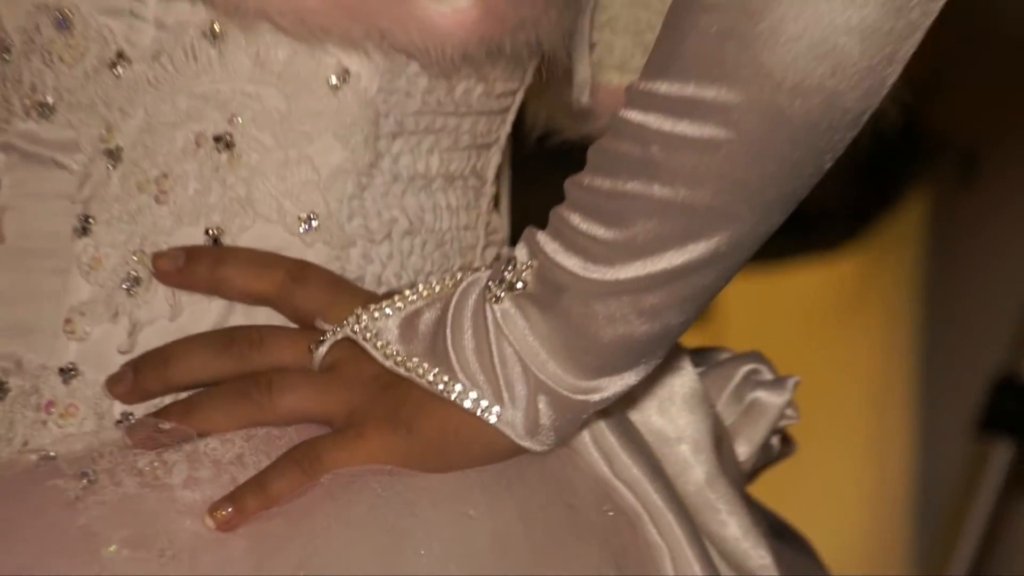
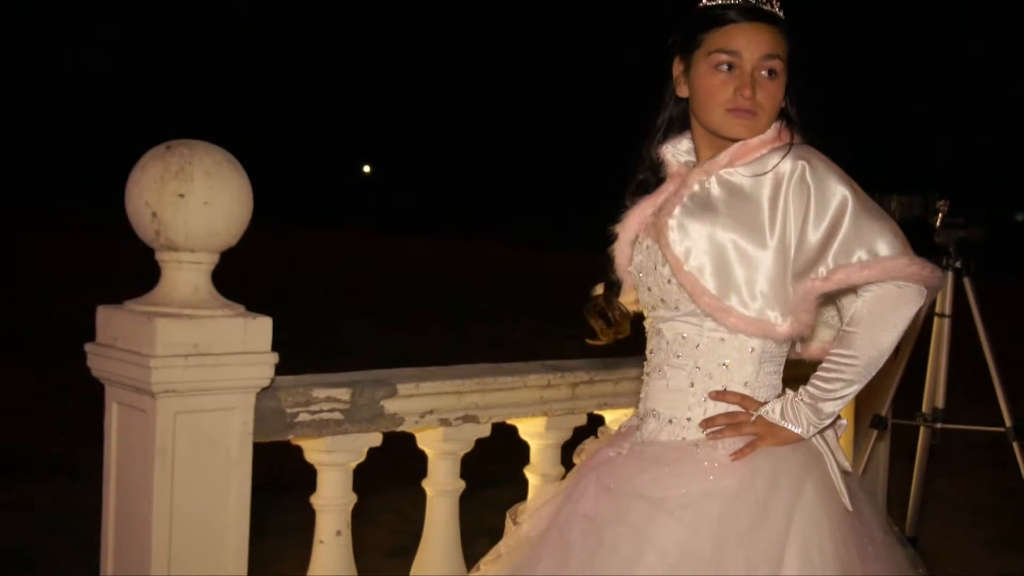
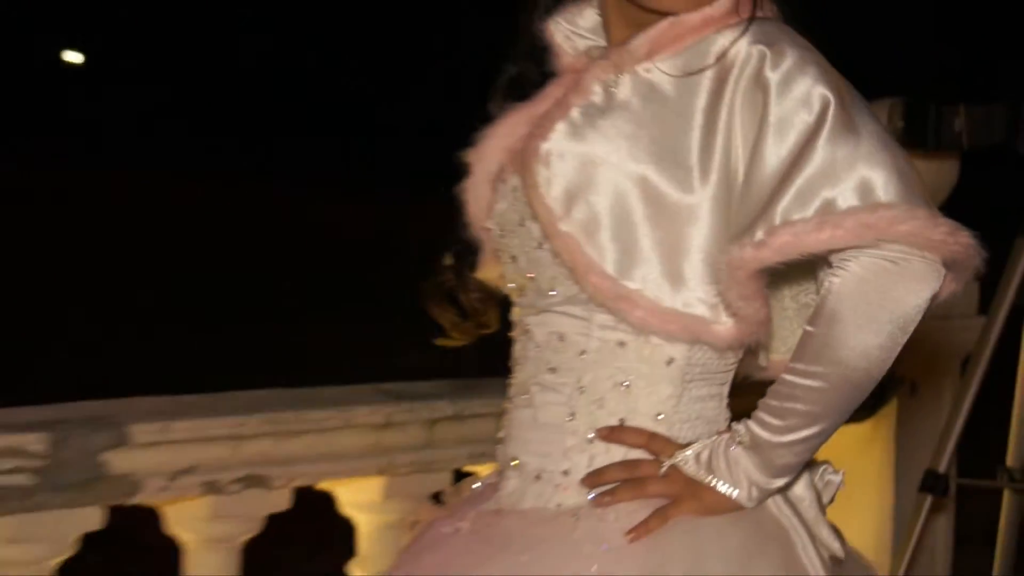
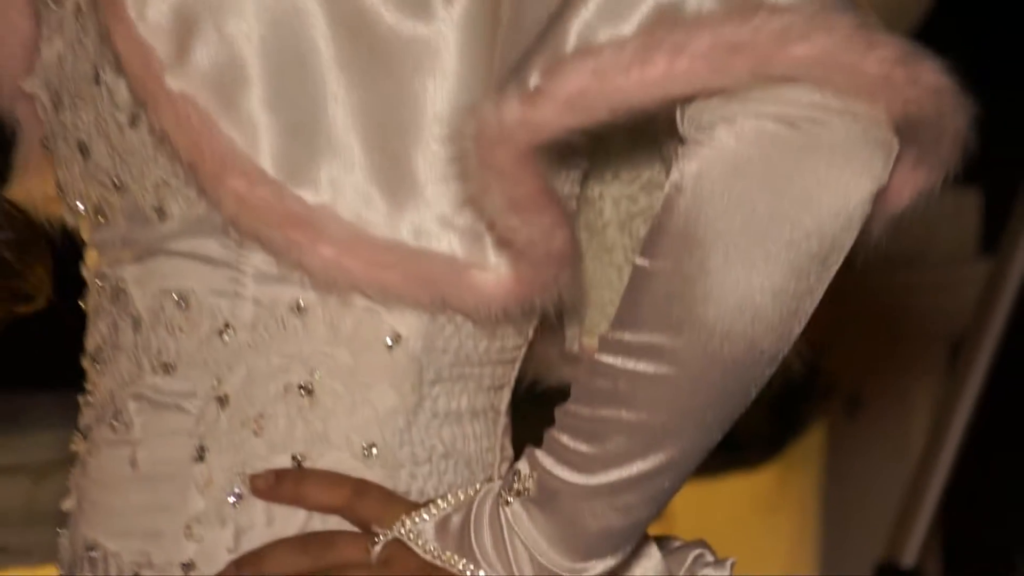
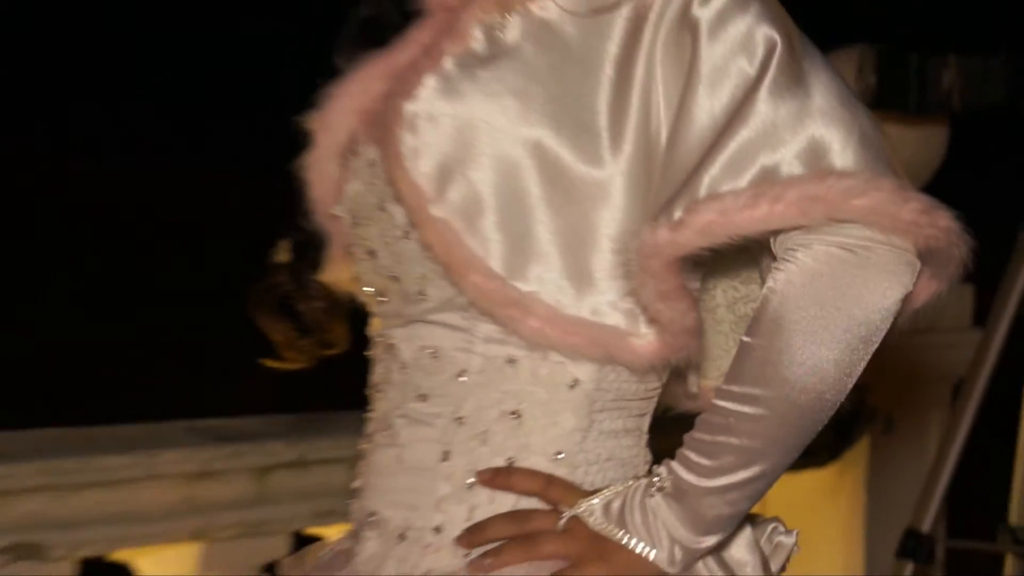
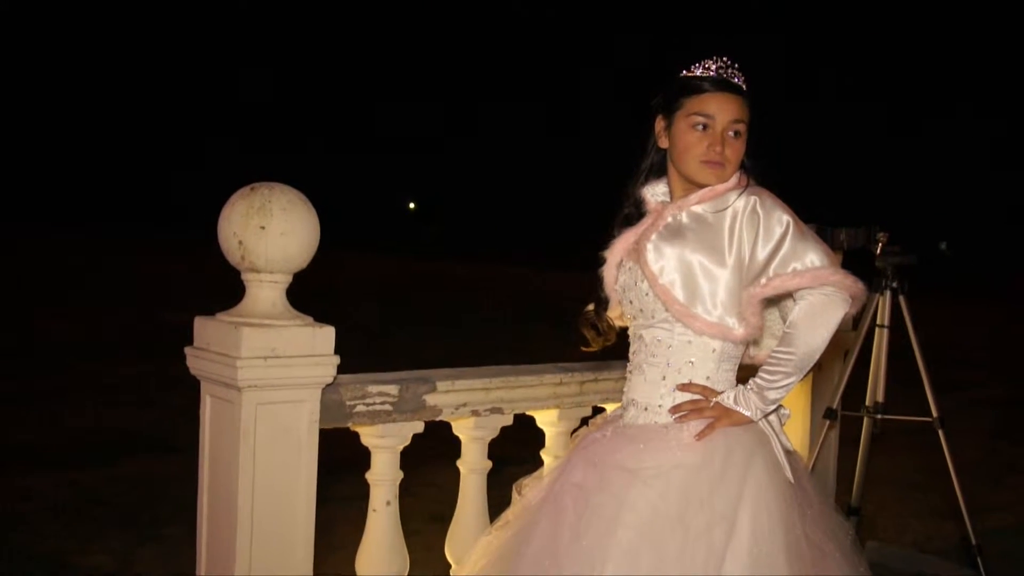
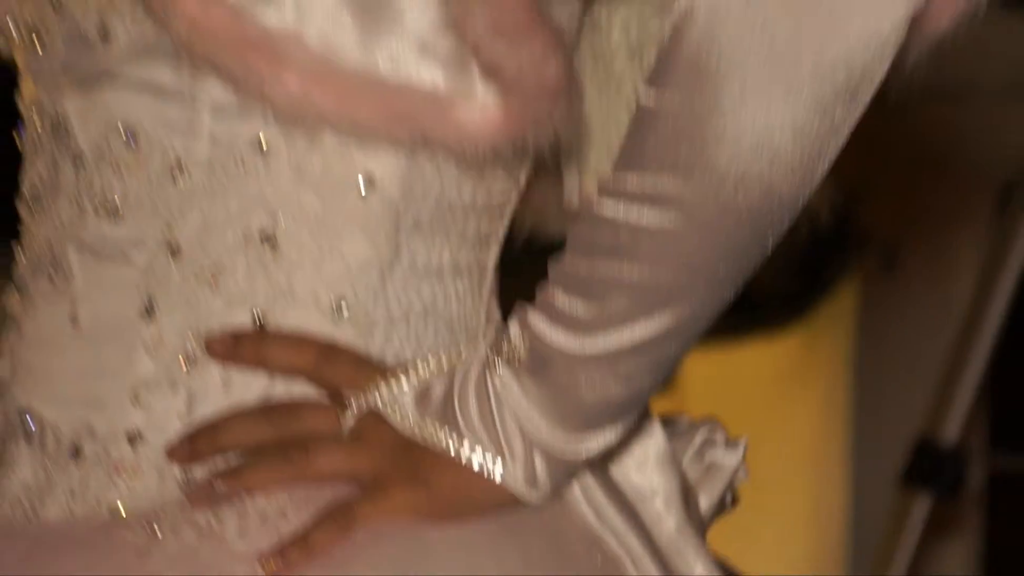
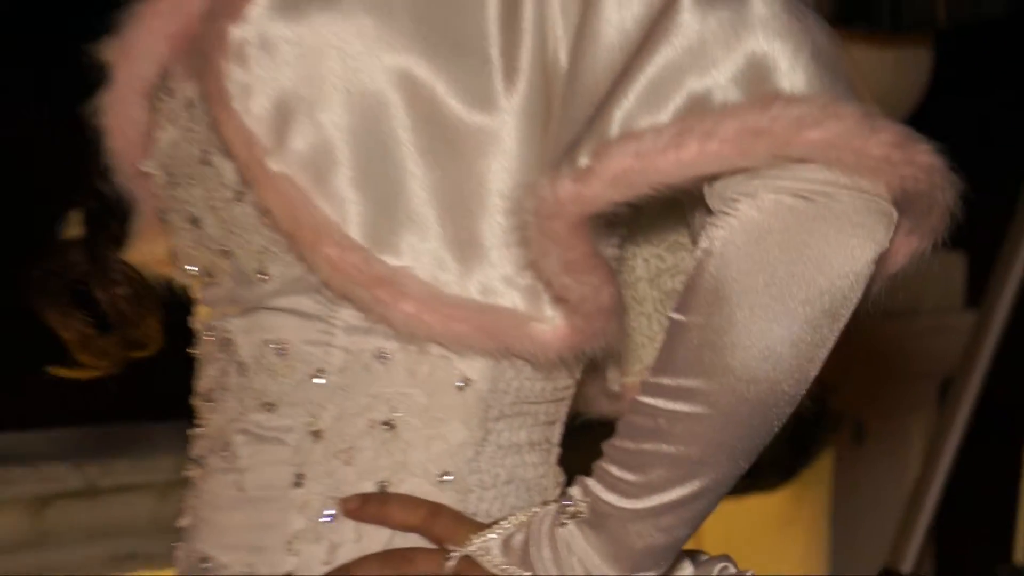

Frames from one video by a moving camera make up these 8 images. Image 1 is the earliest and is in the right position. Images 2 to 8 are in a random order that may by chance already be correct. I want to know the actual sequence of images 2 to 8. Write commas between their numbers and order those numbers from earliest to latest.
7, 4, 8, 5, 3, 2, 6
